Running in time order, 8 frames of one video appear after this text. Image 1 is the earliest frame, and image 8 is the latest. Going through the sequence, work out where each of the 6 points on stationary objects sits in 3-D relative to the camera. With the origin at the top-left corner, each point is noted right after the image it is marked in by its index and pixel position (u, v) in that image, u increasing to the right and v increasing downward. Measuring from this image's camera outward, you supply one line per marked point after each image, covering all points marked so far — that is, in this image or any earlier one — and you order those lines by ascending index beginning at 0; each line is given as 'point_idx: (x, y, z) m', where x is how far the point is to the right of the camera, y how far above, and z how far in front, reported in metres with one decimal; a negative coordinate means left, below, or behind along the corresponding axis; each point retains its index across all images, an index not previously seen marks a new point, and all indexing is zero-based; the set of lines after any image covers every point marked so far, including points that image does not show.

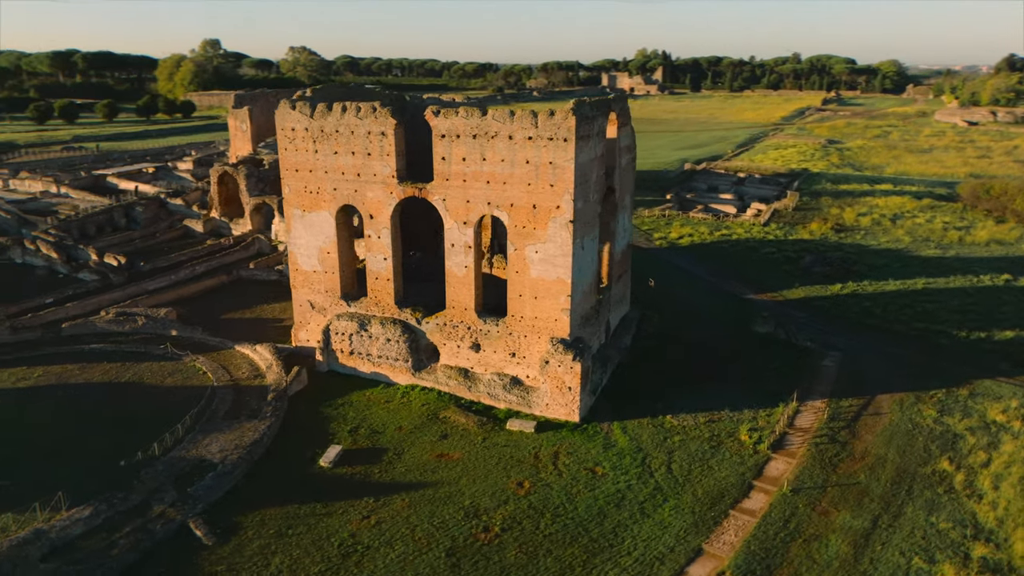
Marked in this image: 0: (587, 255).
0: (+1.4, +0.6, +14.4) m
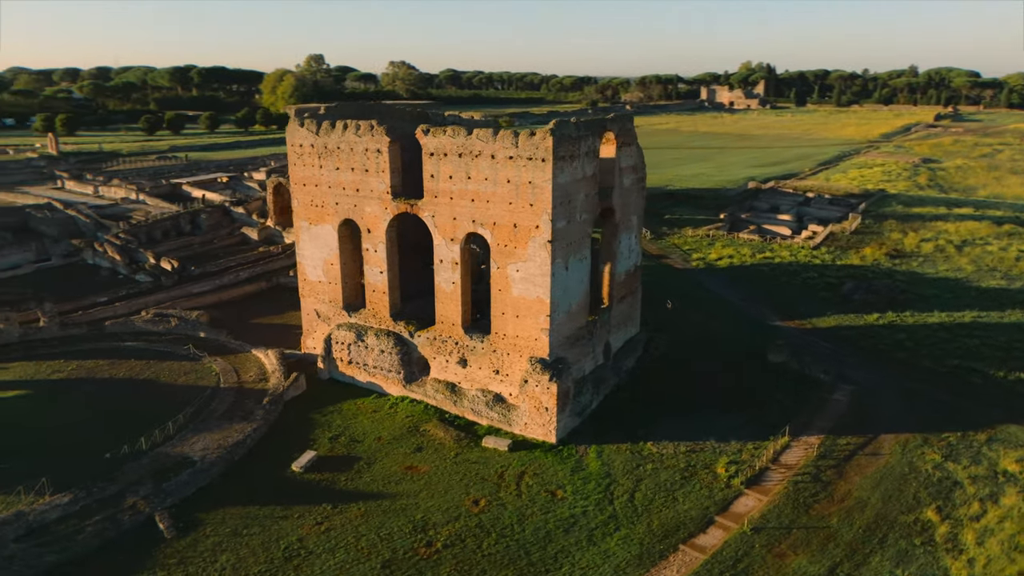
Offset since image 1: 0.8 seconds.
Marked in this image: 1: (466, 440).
0: (+1.2, +0.2, +14.3) m
1: (-0.9, -2.8, +14.0) m
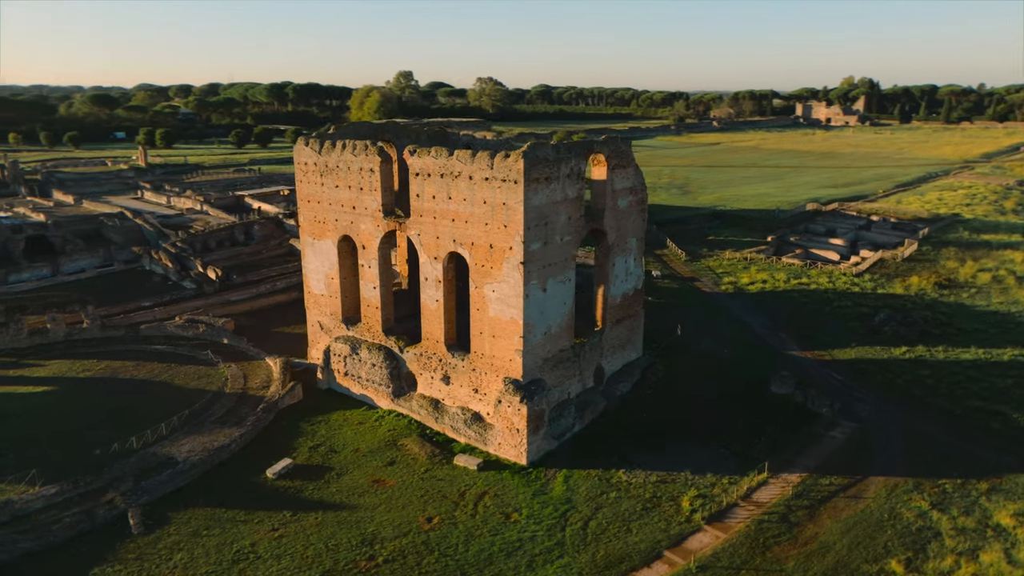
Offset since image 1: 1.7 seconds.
0: (+0.8, -0.2, +14.3) m
1: (-1.4, -3.1, +14.2) m
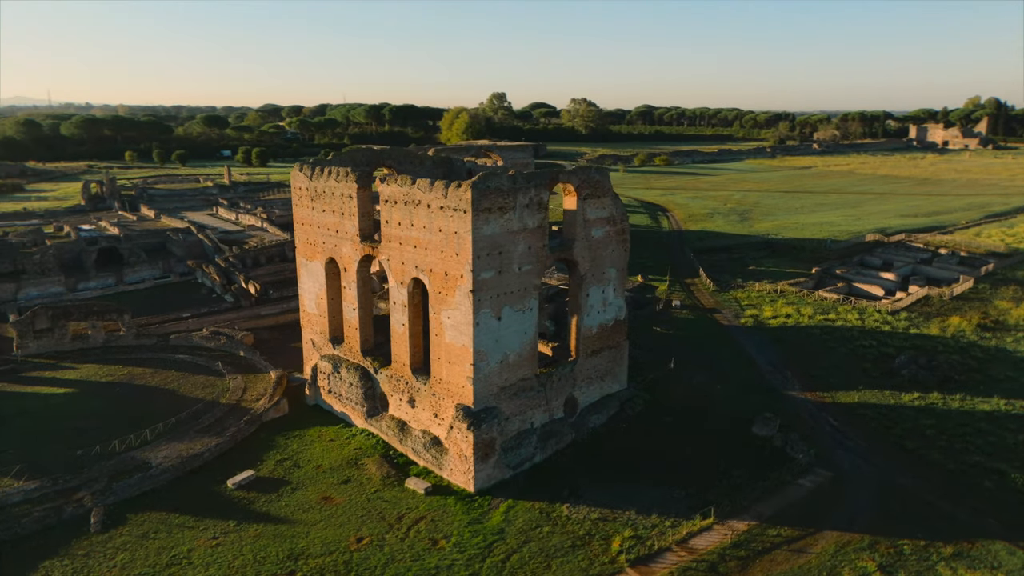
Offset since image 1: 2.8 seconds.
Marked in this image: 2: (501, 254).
0: (0.0, -0.7, +14.3) m
1: (-2.3, -3.6, +14.5) m
2: (-0.2, +0.6, +13.8) m
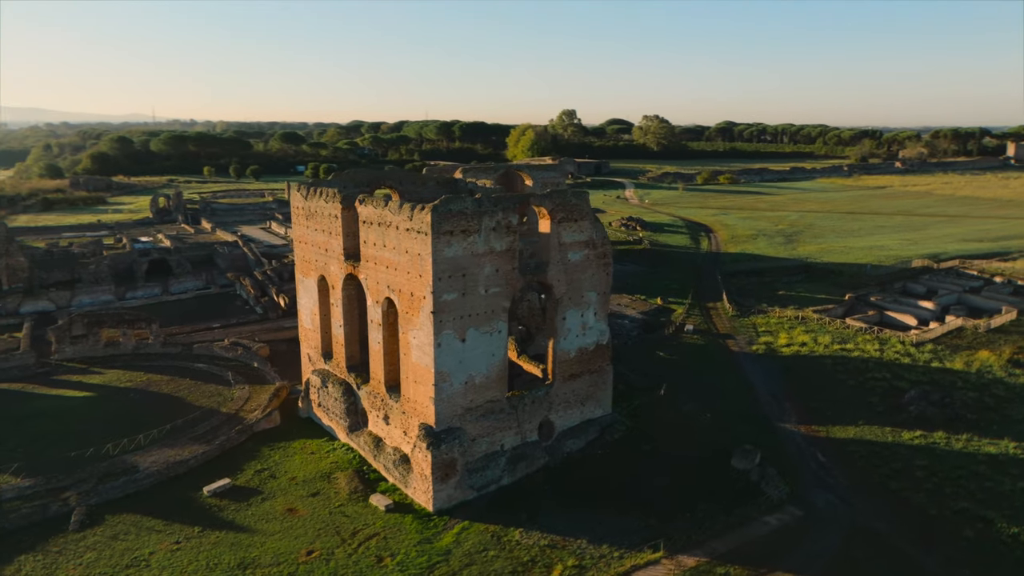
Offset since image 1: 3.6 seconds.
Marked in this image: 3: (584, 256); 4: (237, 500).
0: (-0.7, -1.1, +14.4) m
1: (-3.0, -4.0, +14.7) m
2: (-0.9, +0.2, +14.0) m
3: (+1.5, +0.7, +15.7) m
4: (-5.3, -4.1, +14.6) m
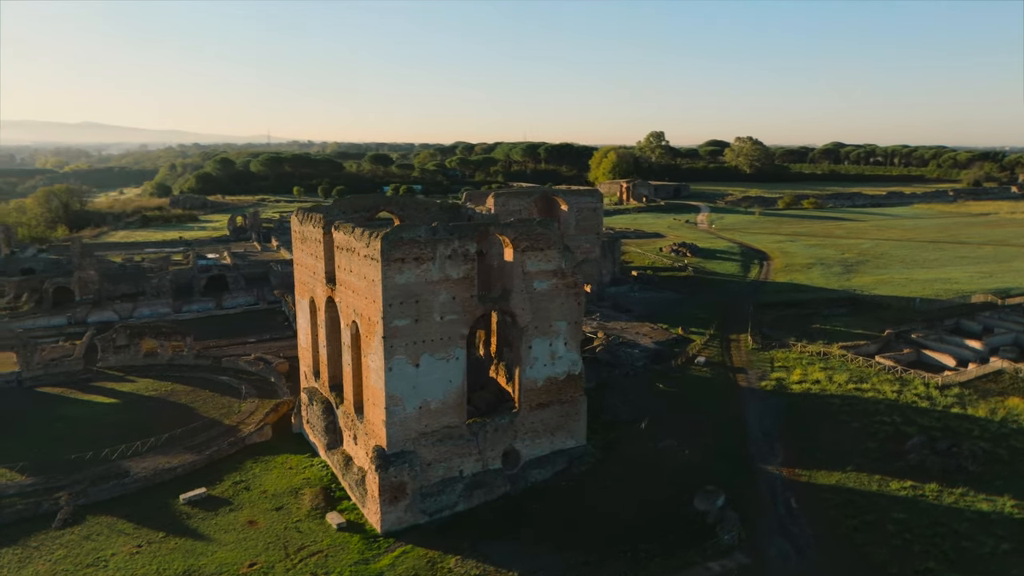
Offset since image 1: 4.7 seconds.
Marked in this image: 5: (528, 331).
0: (-1.5, -1.6, +14.6) m
1: (-3.9, -4.4, +15.2) m
2: (-1.8, -0.3, +14.2) m
3: (+0.8, +0.1, +15.7) m
4: (-6.1, -4.5, +15.4) m
5: (+0.3, -0.9, +15.6) m
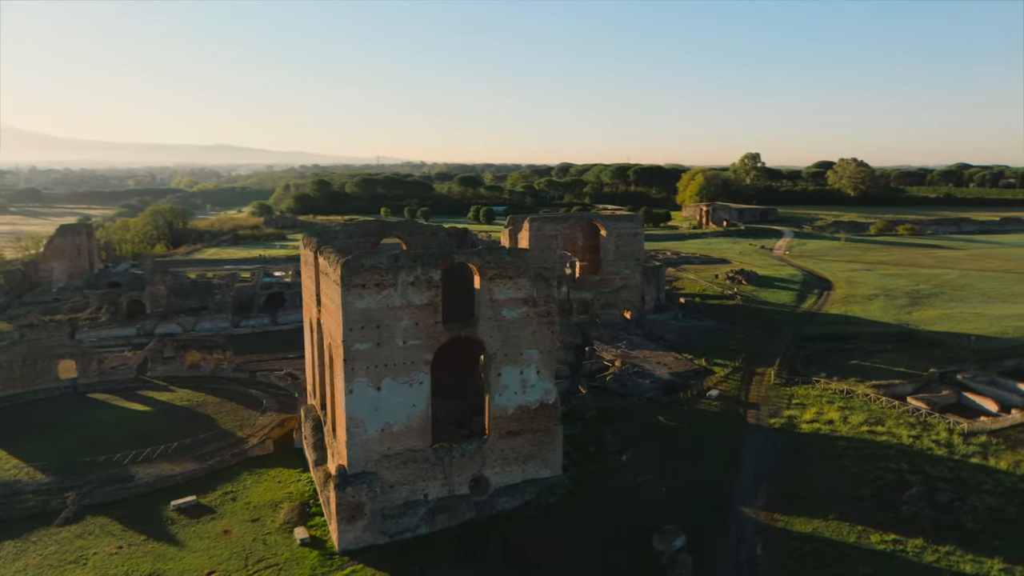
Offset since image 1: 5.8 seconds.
0: (-2.3, -2.1, +15.0) m
1: (-4.6, -4.9, +15.8) m
2: (-2.6, -0.8, +14.6) m
3: (+0.2, -0.5, +15.7) m
4: (-6.8, -4.9, +16.3) m
5: (-0.3, -1.4, +15.6) m
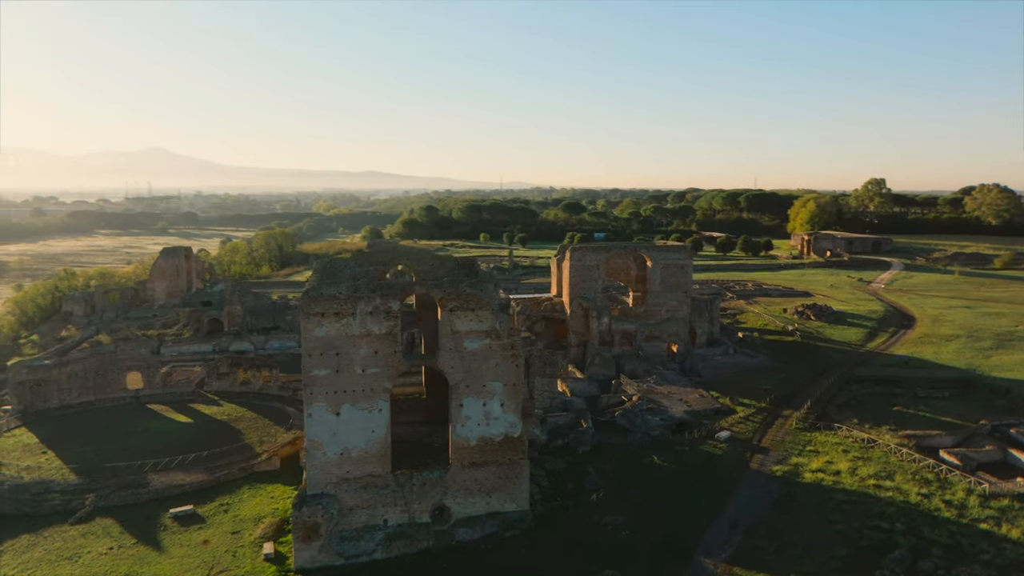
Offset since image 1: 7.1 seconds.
0: (-3.2, -2.7, +15.5) m
1: (-5.4, -5.4, +16.6) m
2: (-3.5, -1.3, +15.2) m
3: (-0.6, -1.2, +15.8) m
4: (-7.5, -5.4, +17.5) m
5: (-1.1, -2.1, +15.8) m
